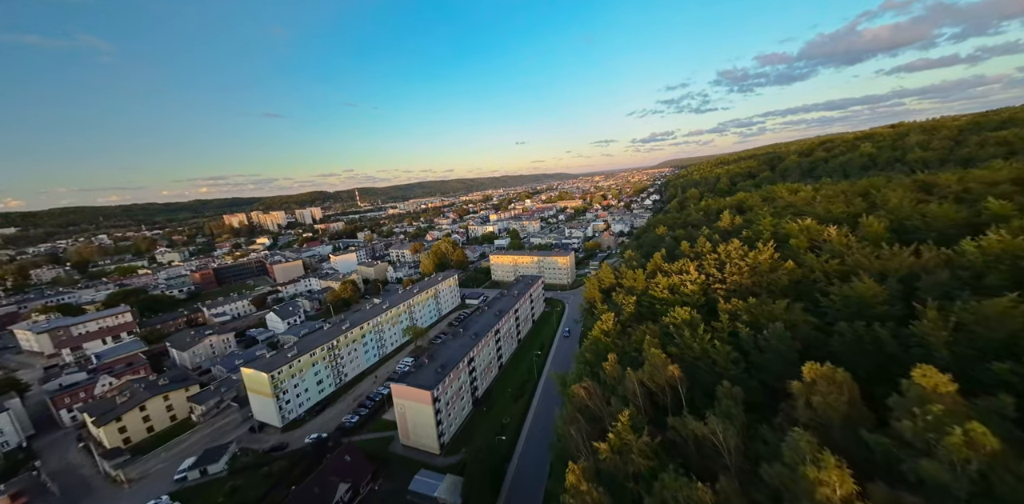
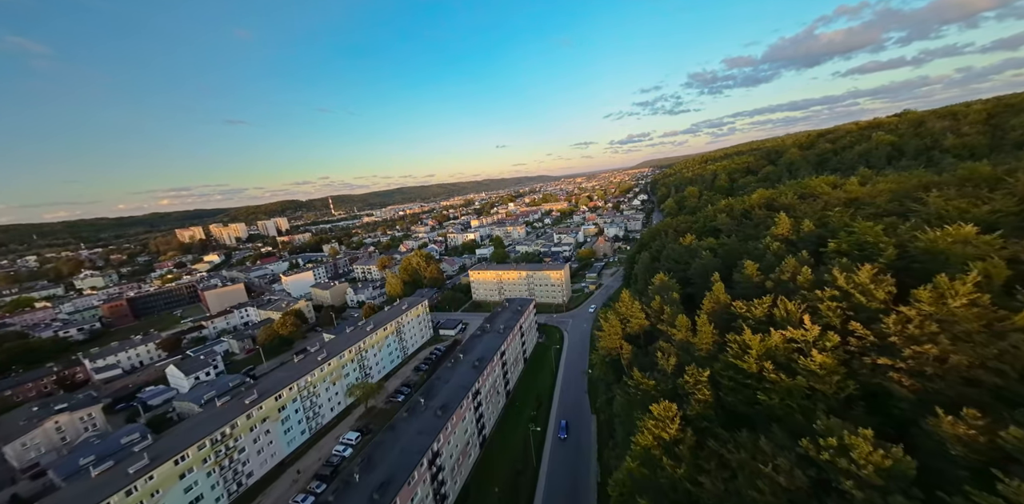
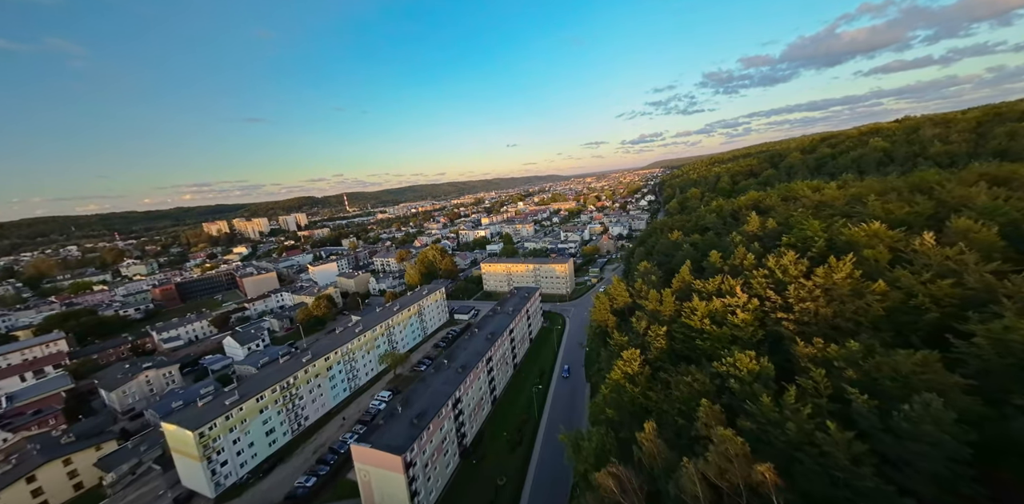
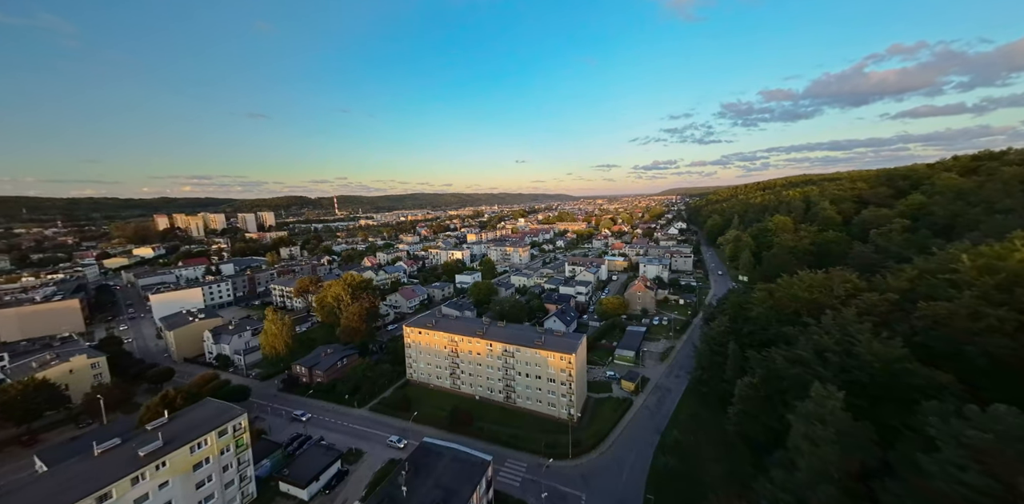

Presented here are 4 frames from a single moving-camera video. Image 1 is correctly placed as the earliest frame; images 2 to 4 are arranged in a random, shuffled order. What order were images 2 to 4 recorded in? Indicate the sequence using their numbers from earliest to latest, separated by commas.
3, 2, 4
